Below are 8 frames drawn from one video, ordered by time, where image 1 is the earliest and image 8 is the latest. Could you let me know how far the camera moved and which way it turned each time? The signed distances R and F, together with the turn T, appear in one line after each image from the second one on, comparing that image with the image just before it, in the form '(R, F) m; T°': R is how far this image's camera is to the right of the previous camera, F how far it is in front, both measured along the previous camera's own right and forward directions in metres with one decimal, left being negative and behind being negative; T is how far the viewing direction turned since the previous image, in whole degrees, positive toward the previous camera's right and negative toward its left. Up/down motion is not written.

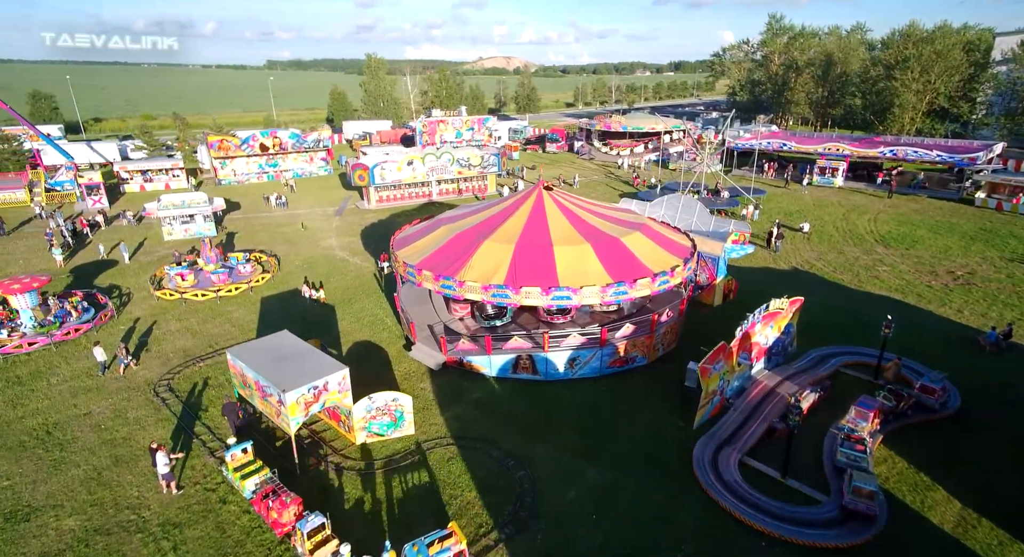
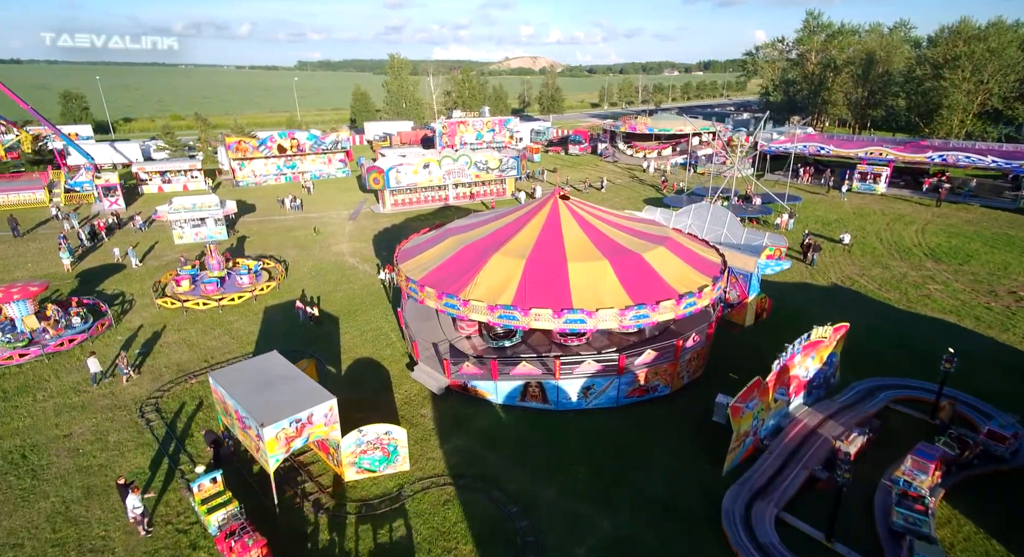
(+0.3, +1.3) m; -3°
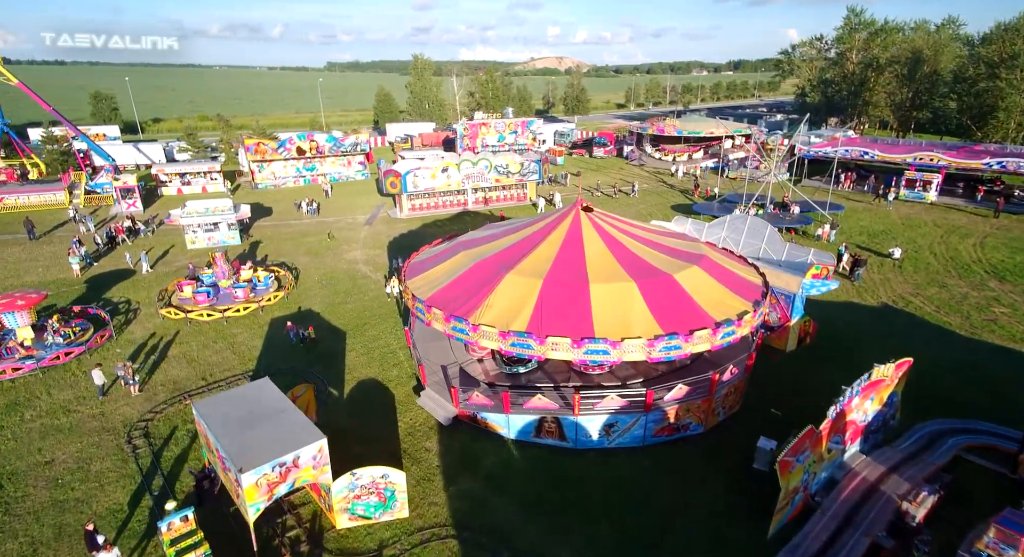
(+0.1, +1.3) m; -3°
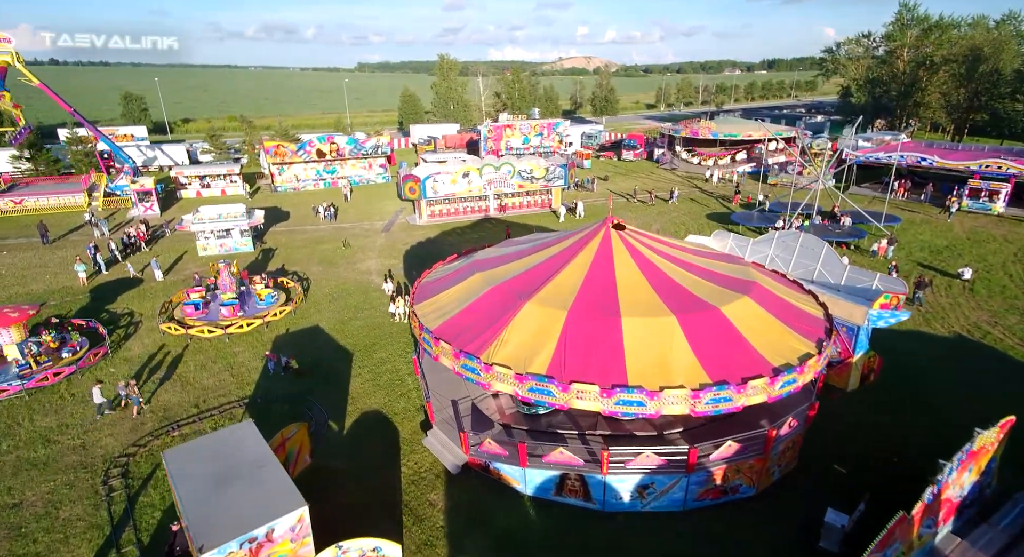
(+0.1, +1.6) m; -3°
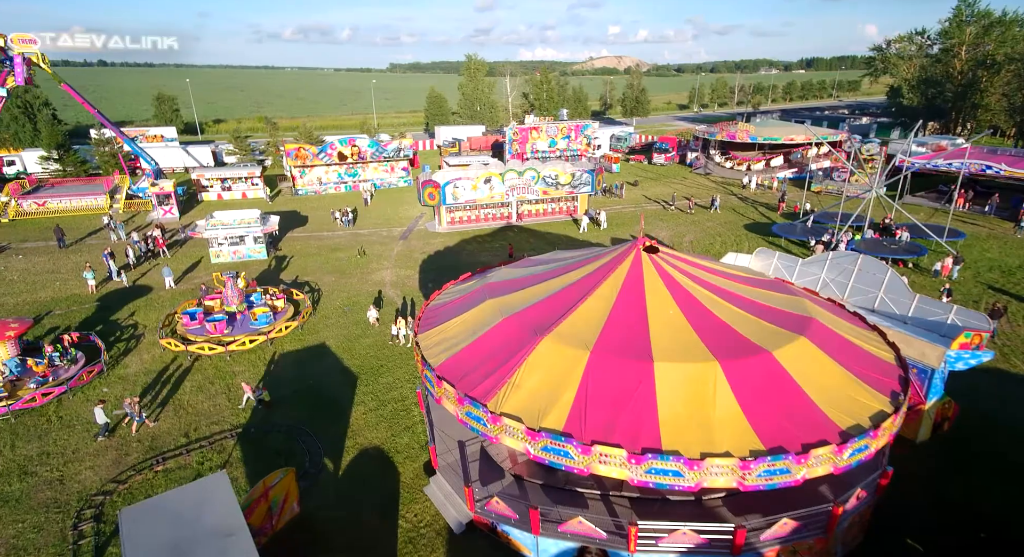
(+0.2, +1.5) m; -3°
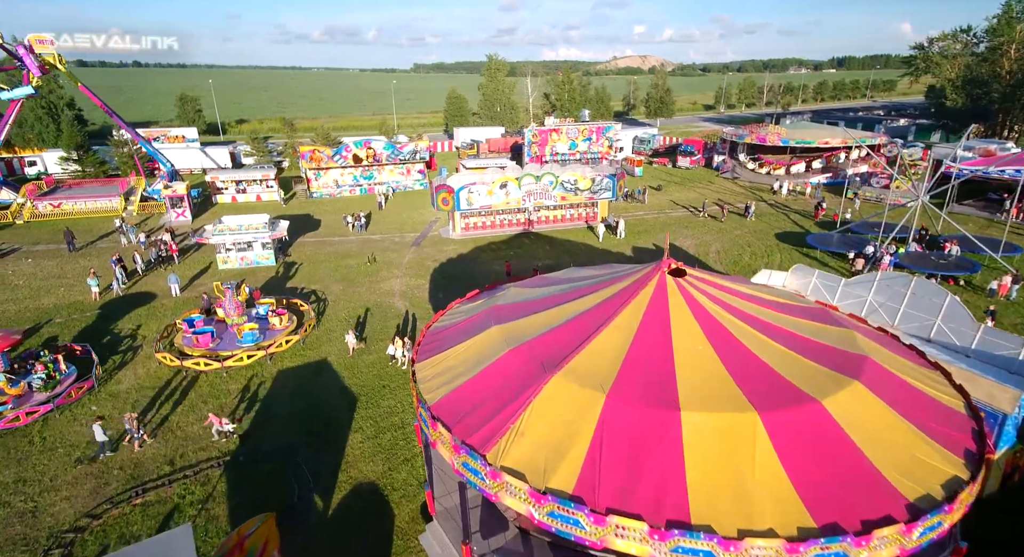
(+0.2, +1.2) m; -2°
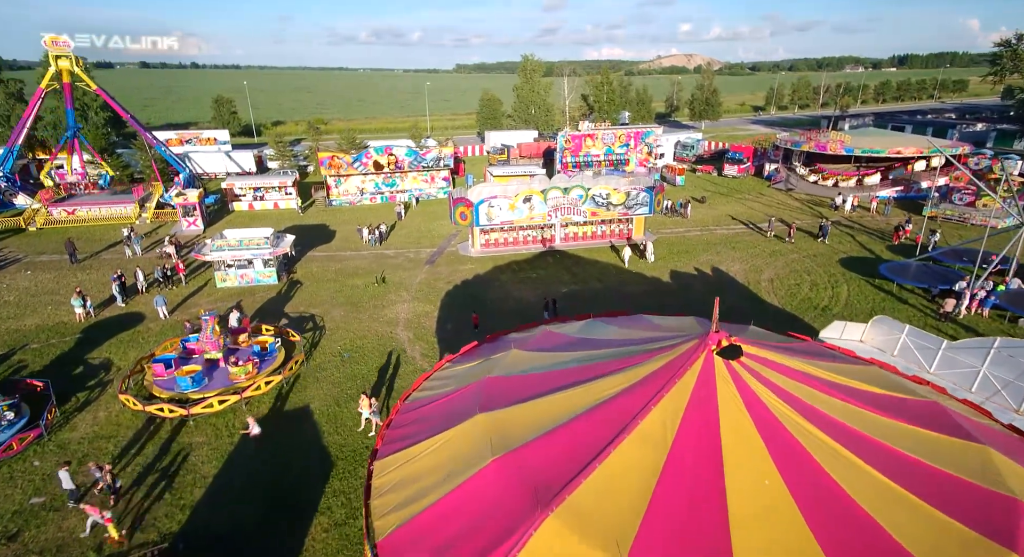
(+0.6, +2.6) m; -4°
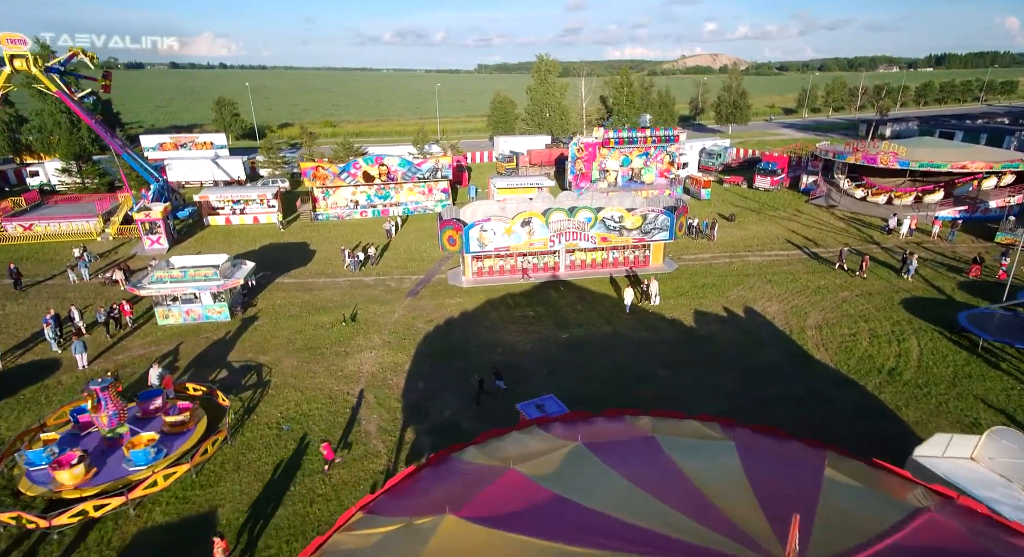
(+1.0, +3.6) m; -2°
